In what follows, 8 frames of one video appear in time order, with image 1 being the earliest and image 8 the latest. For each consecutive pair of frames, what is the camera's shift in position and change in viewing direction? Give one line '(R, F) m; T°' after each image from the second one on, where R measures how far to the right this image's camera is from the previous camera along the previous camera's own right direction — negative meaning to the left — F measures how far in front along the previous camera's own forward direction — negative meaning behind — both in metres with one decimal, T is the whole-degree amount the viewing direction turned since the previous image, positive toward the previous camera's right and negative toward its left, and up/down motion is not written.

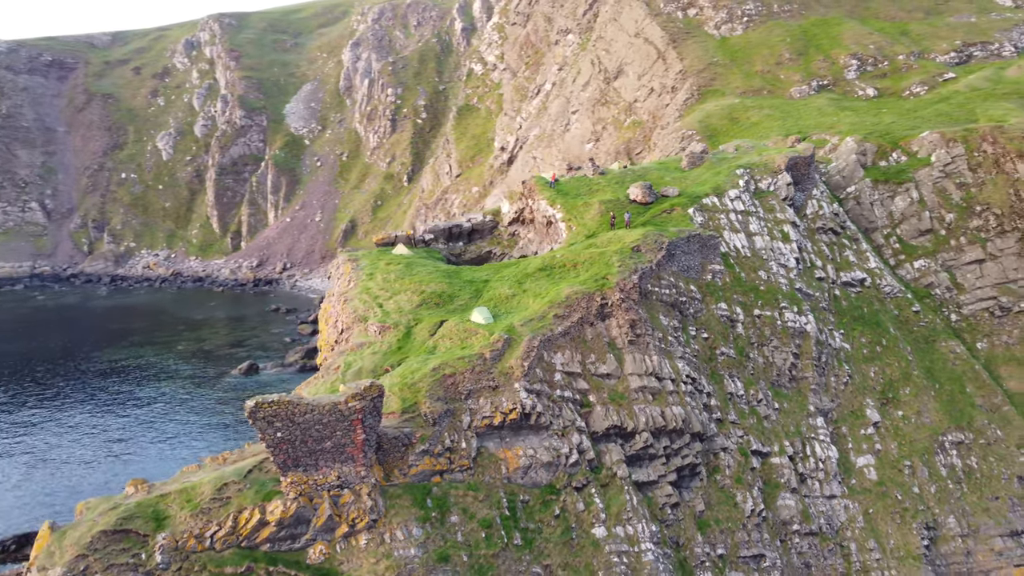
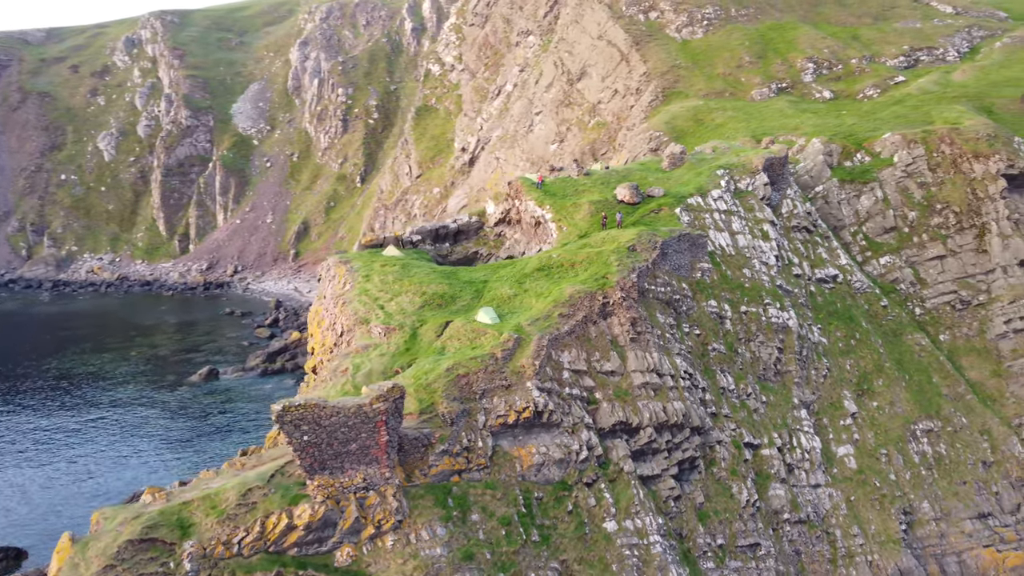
(-1.3, -0.1) m; +3°
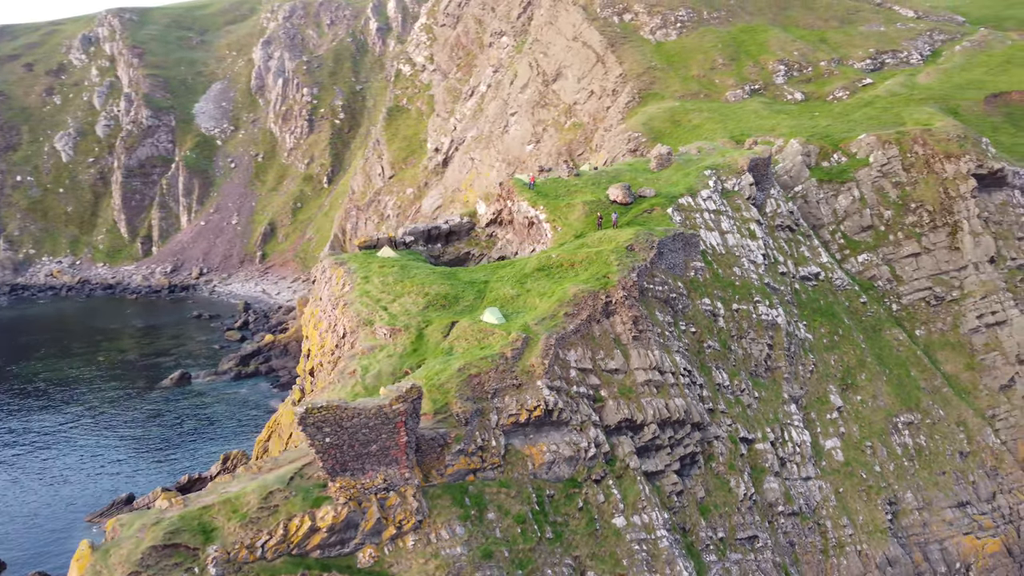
(-0.9, -0.1) m; +2°
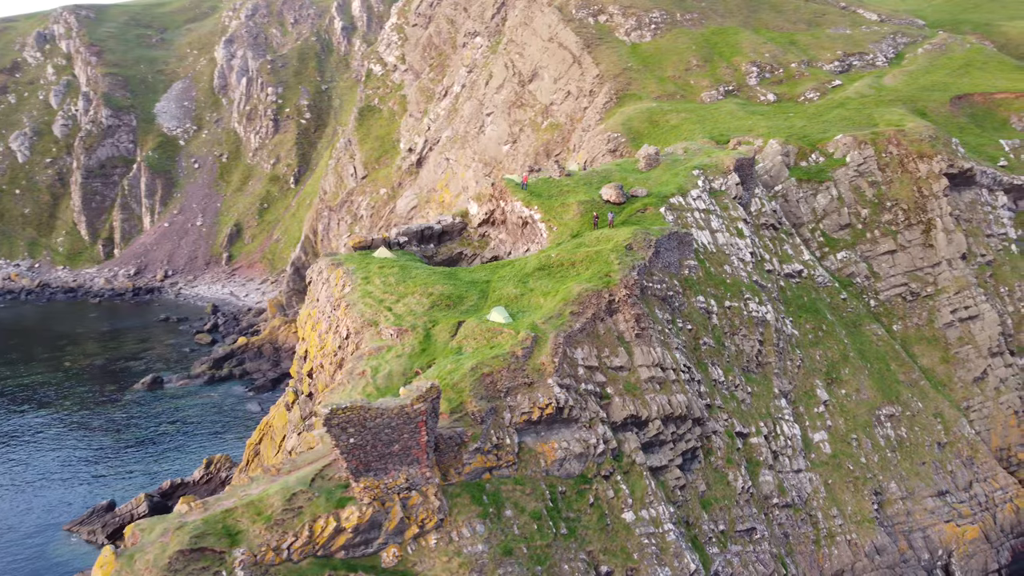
(-1.0, -0.1) m; +2°
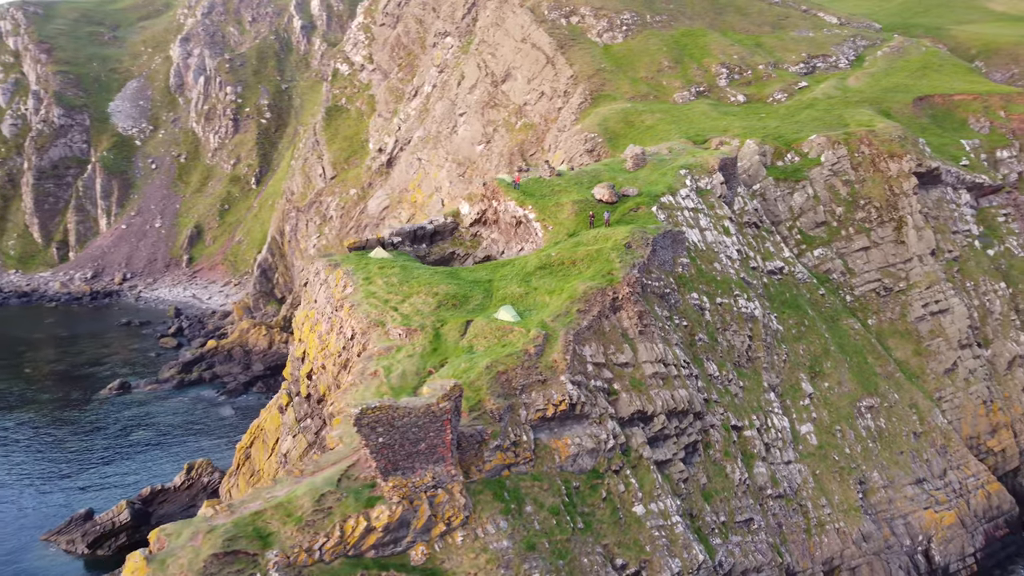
(-1.2, -0.1) m; +3°
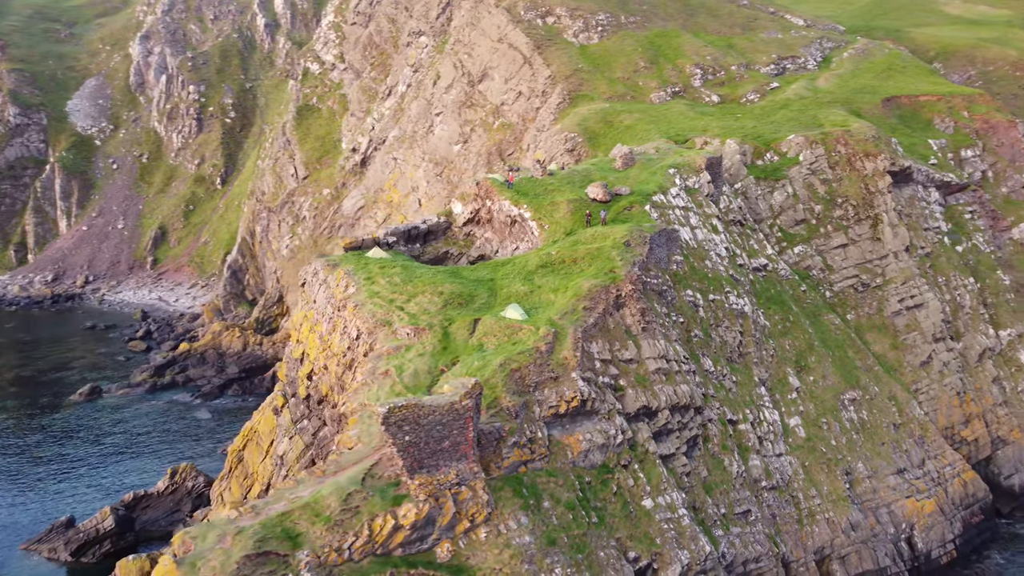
(-1.0, -0.1) m; +2°
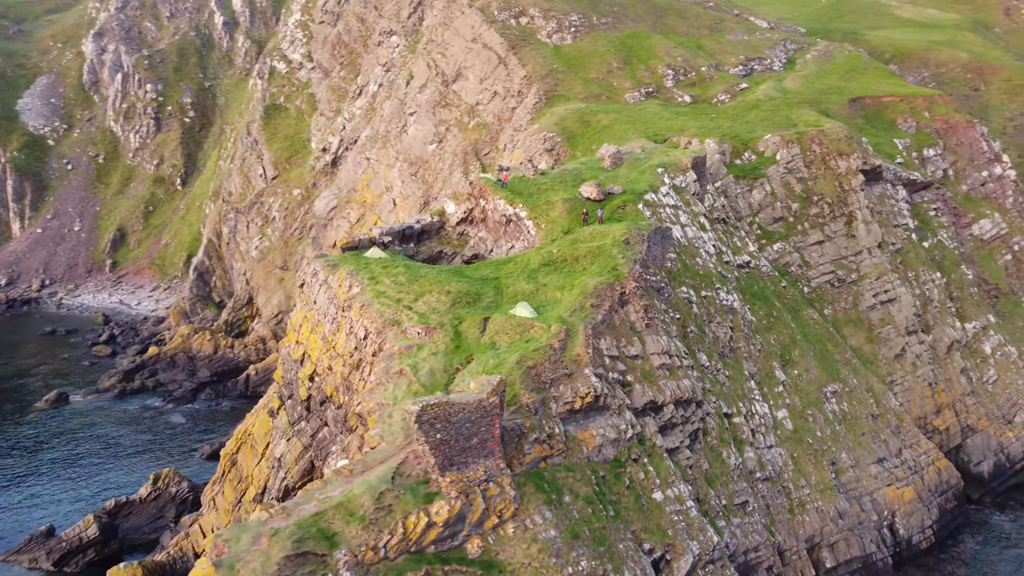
(-1.2, -0.1) m; +3°
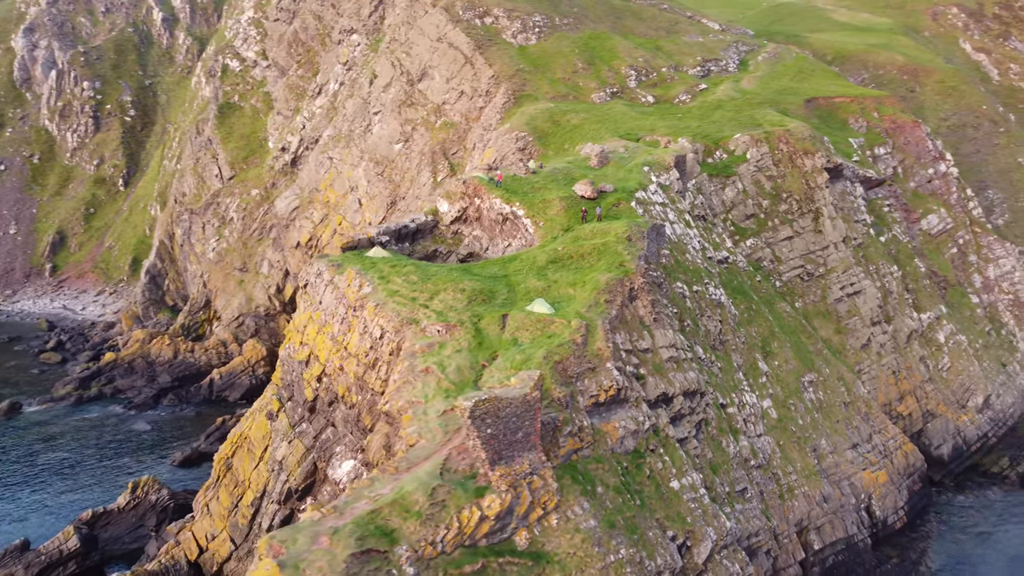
(-1.8, -0.2) m; +4°
